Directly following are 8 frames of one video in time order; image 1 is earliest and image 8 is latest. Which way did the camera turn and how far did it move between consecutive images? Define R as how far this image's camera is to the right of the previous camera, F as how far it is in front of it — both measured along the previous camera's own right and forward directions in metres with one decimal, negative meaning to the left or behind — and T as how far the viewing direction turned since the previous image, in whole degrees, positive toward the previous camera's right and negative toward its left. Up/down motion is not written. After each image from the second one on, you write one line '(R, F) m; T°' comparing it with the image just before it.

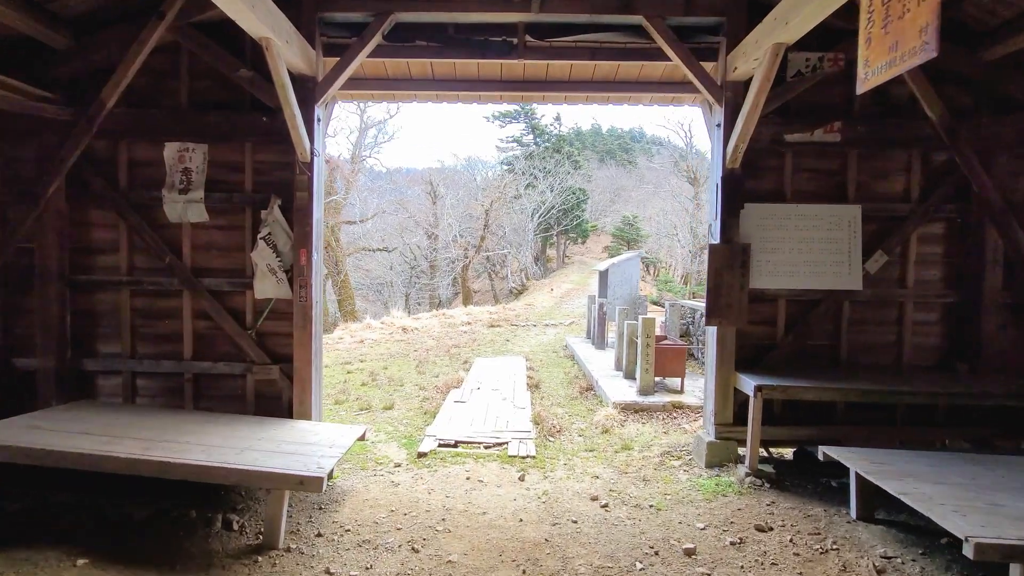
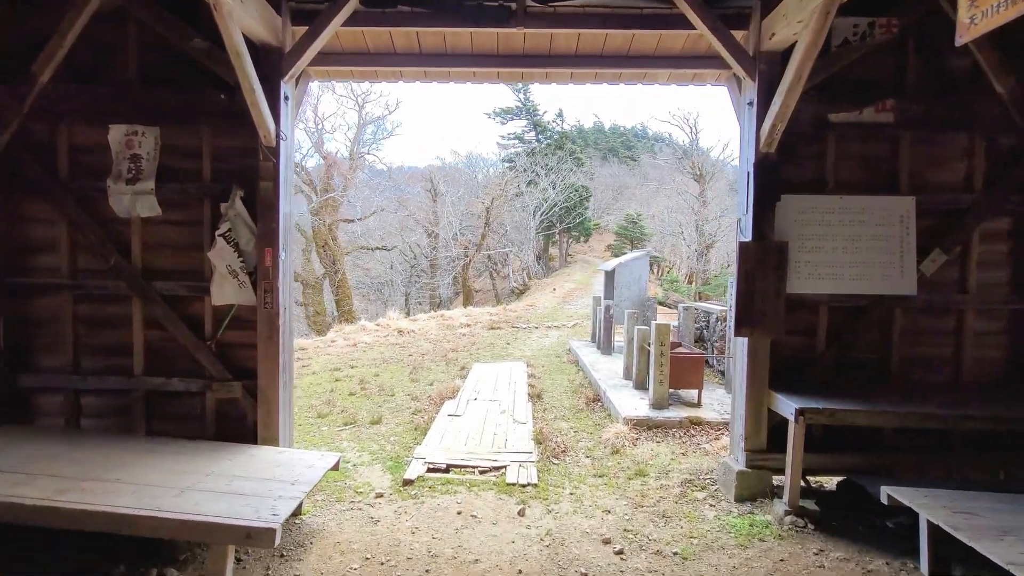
(0.0, +0.6) m; 0°
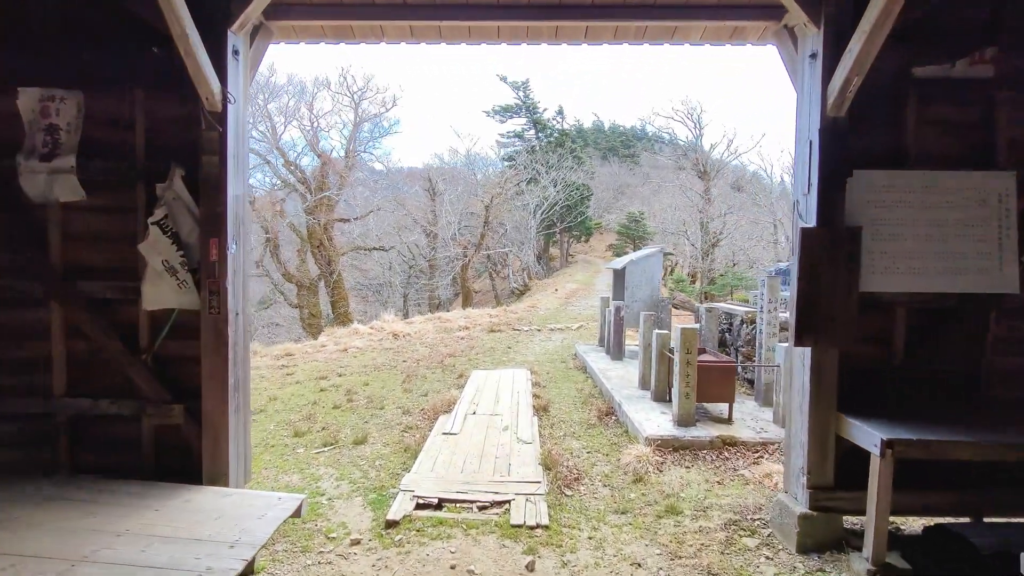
(0.0, +0.8) m; 0°
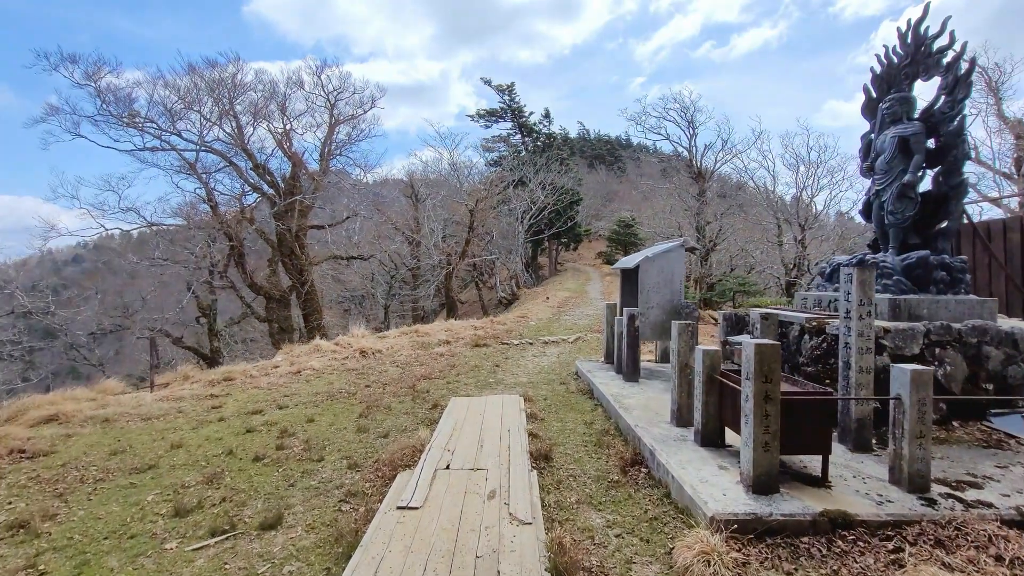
(0.0, +1.7) m; +1°
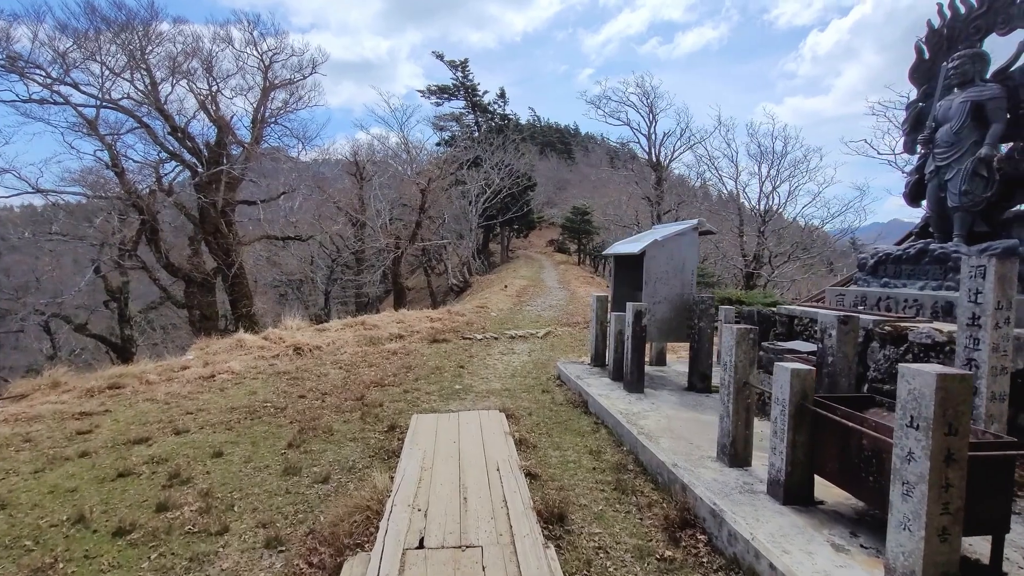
(-0.4, +1.4) m; +6°
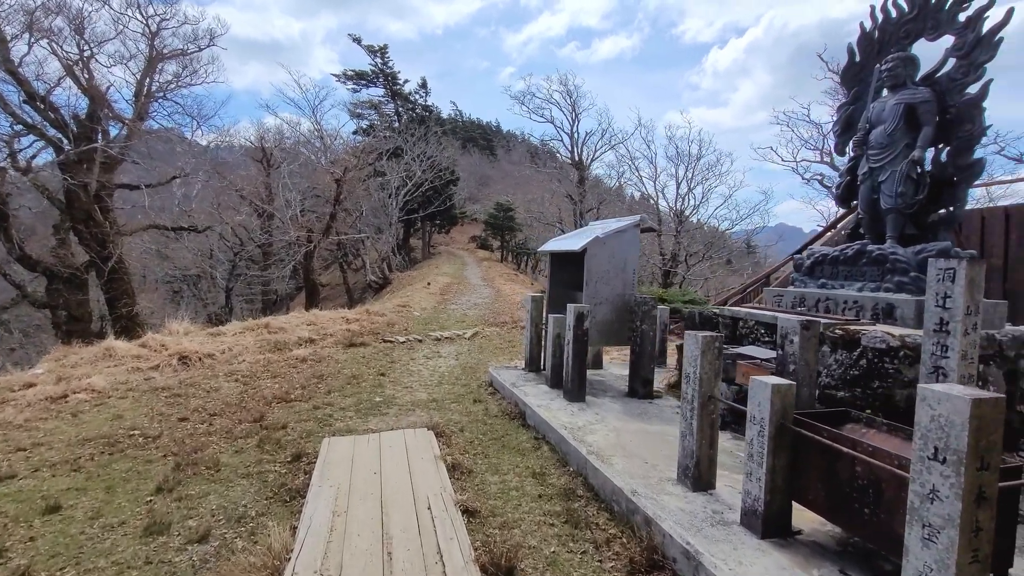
(-0.1, +0.6) m; +9°
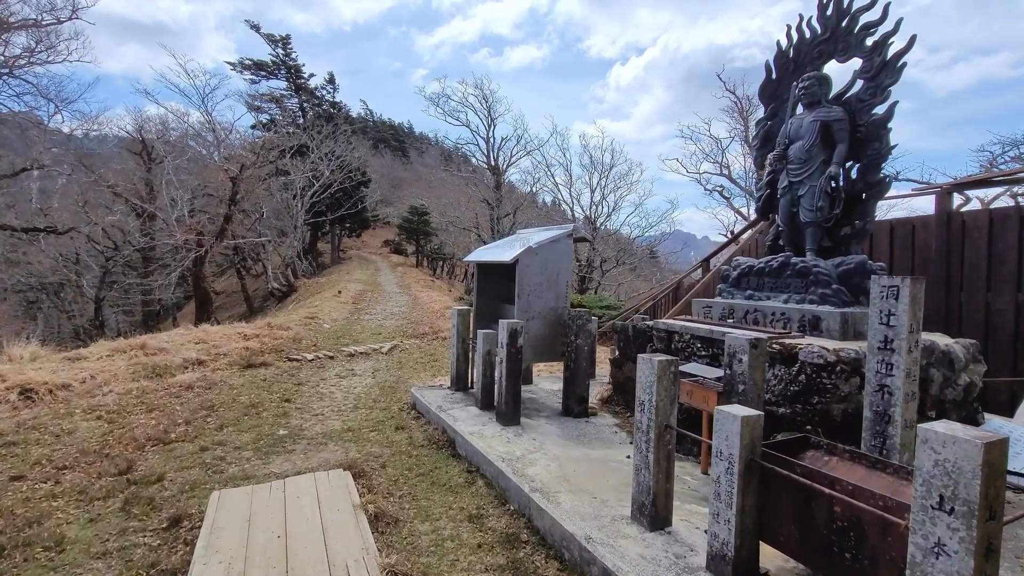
(-0.1, +0.4) m; +10°
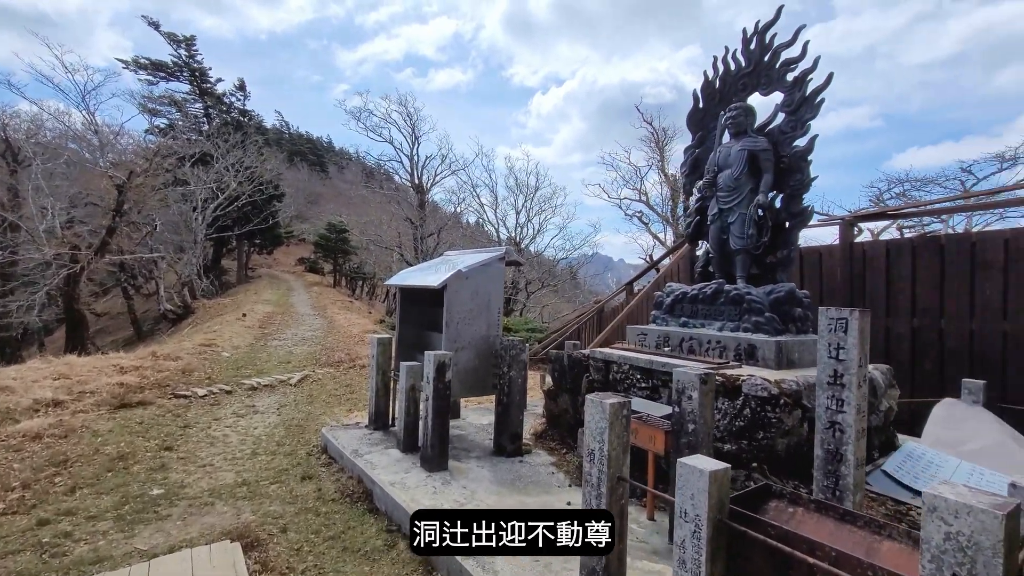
(0.0, +0.4) m; +9°
